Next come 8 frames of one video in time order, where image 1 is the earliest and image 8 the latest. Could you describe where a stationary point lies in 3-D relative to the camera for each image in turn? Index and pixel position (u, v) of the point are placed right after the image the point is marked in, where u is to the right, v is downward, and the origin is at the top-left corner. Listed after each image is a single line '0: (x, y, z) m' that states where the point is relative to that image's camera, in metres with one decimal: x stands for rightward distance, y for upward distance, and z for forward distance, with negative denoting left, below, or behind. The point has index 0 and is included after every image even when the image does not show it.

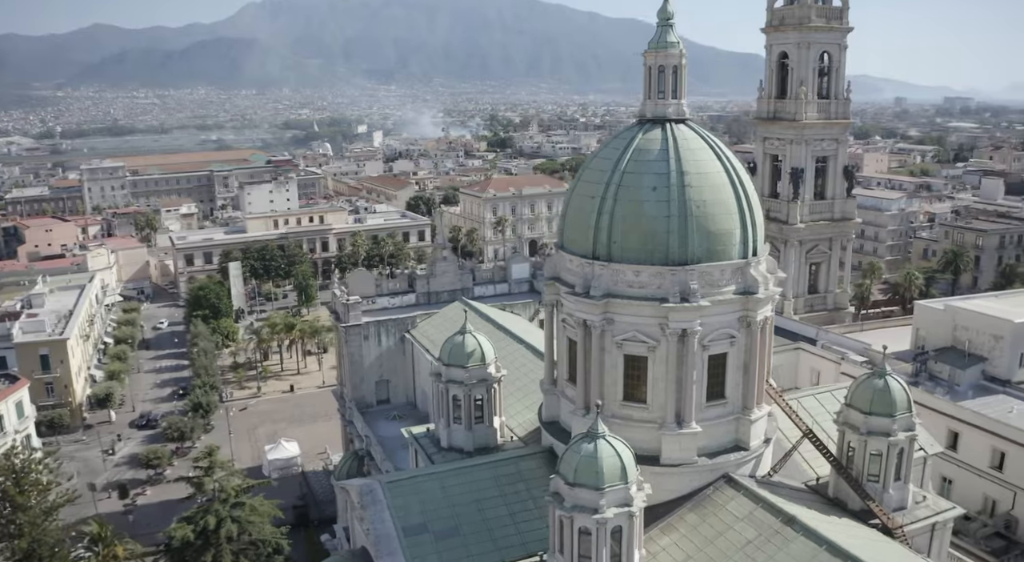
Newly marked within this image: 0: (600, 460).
0: (+2.0, -3.9, +18.0) m
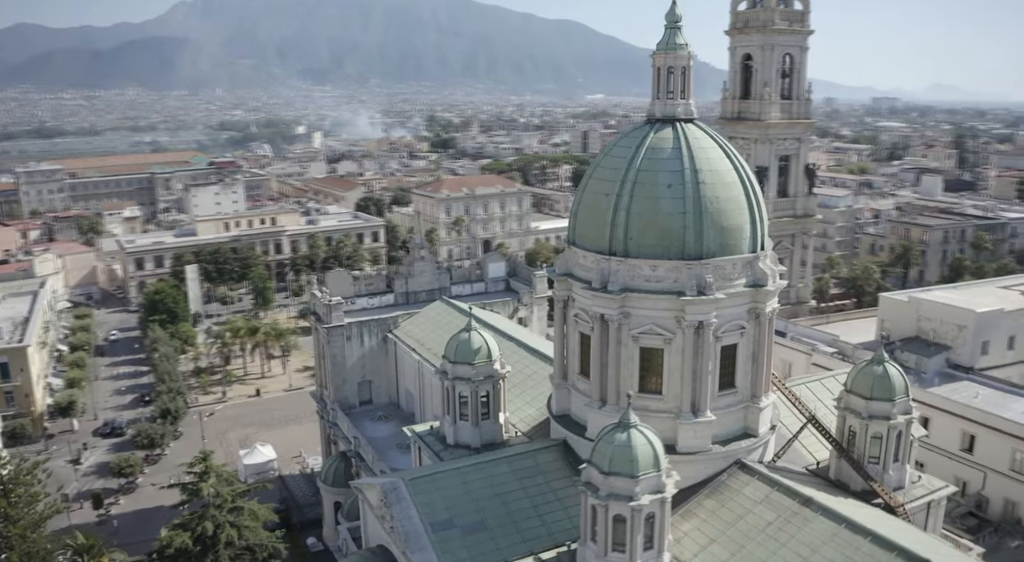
0: (+2.8, -3.8, +18.5) m
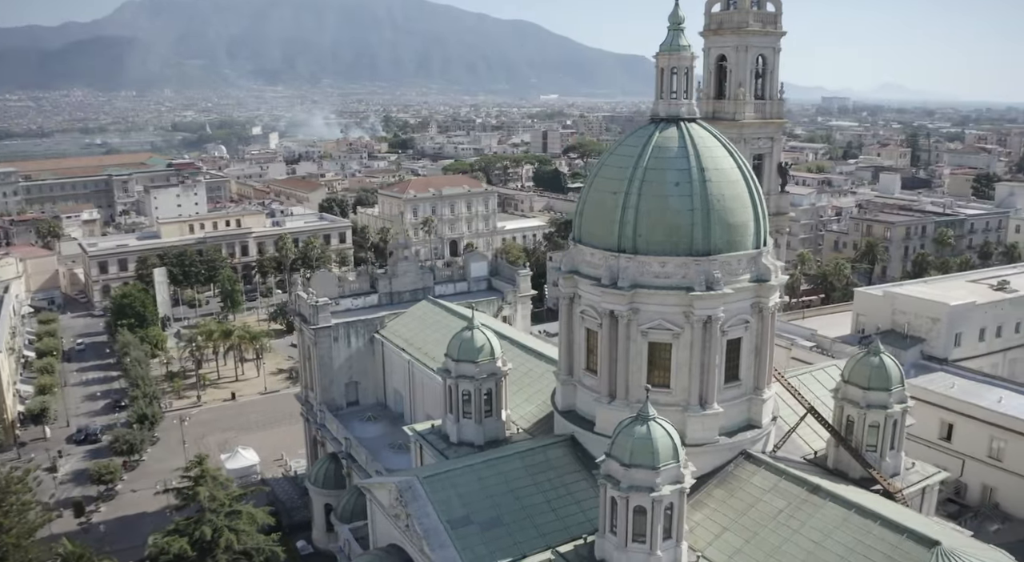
0: (+3.3, -3.7, +18.9) m
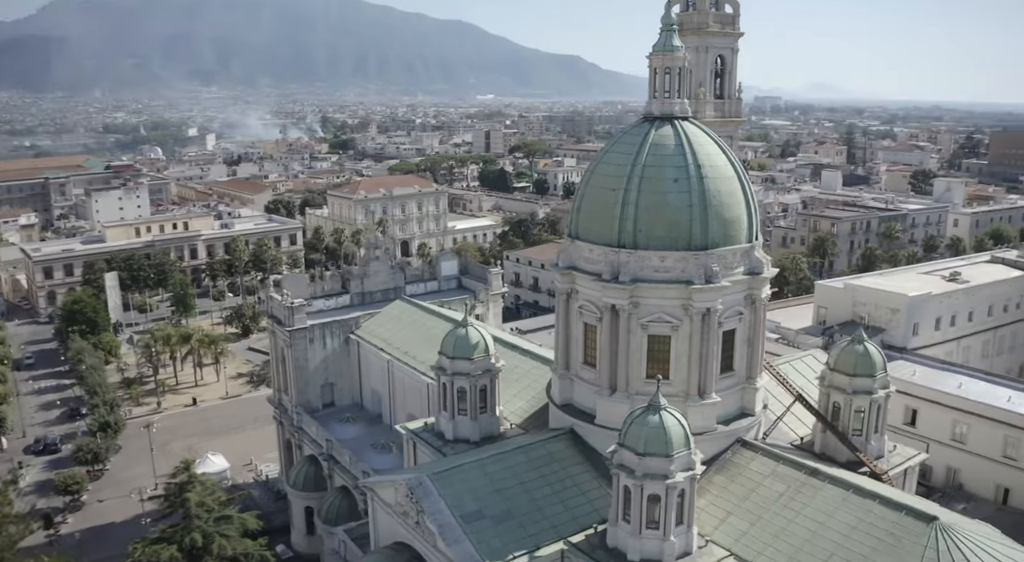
0: (+3.7, -3.5, +19.5) m
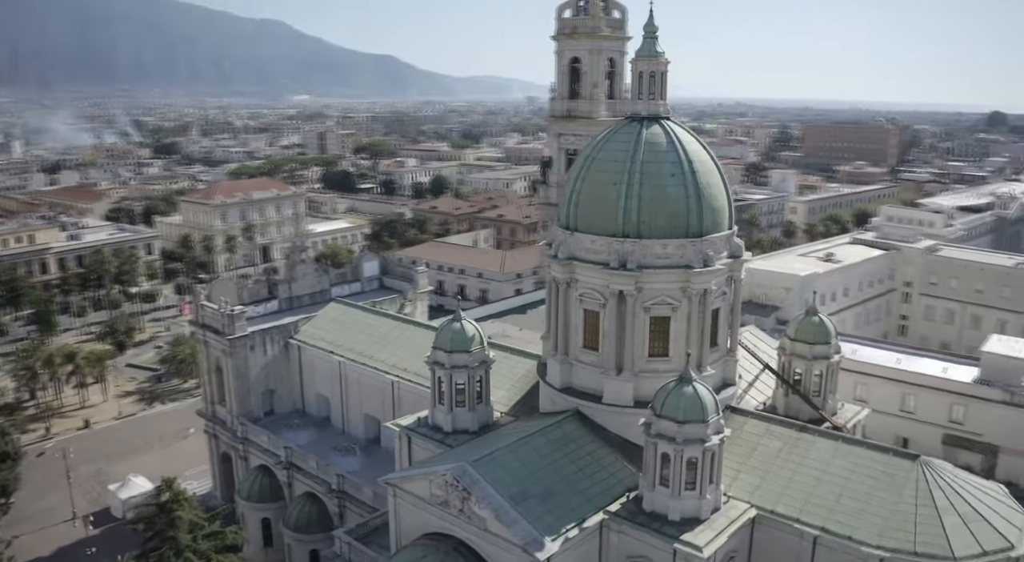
0: (+5.0, -3.1, +21.6) m
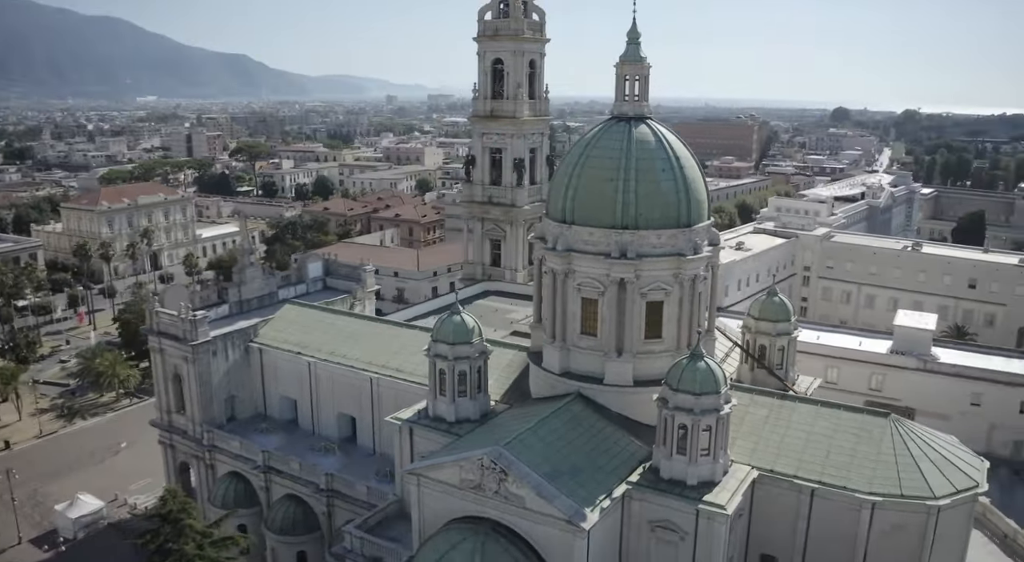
0: (+5.8, -2.6, +23.8) m
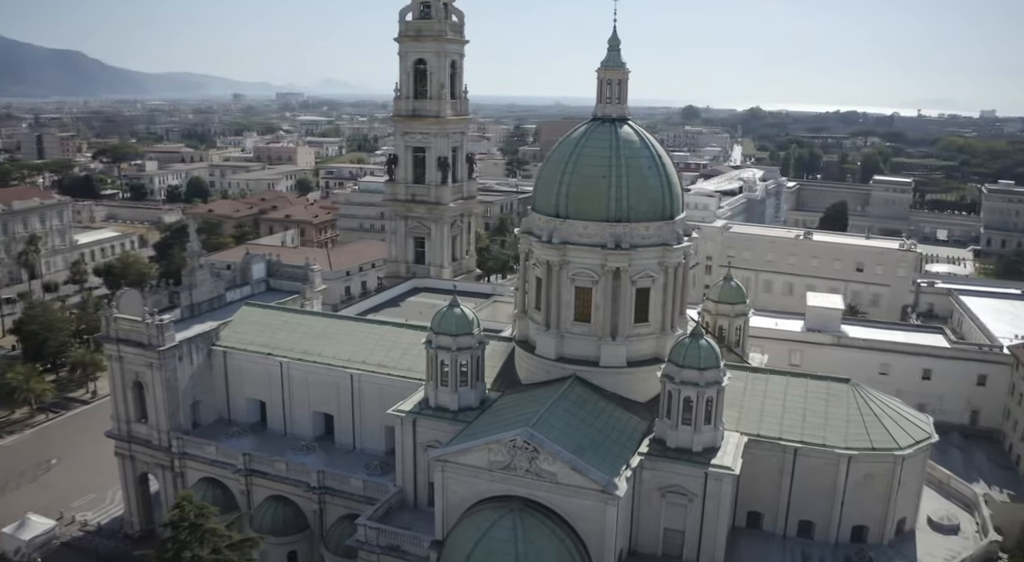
0: (+6.5, -2.2, +26.4) m
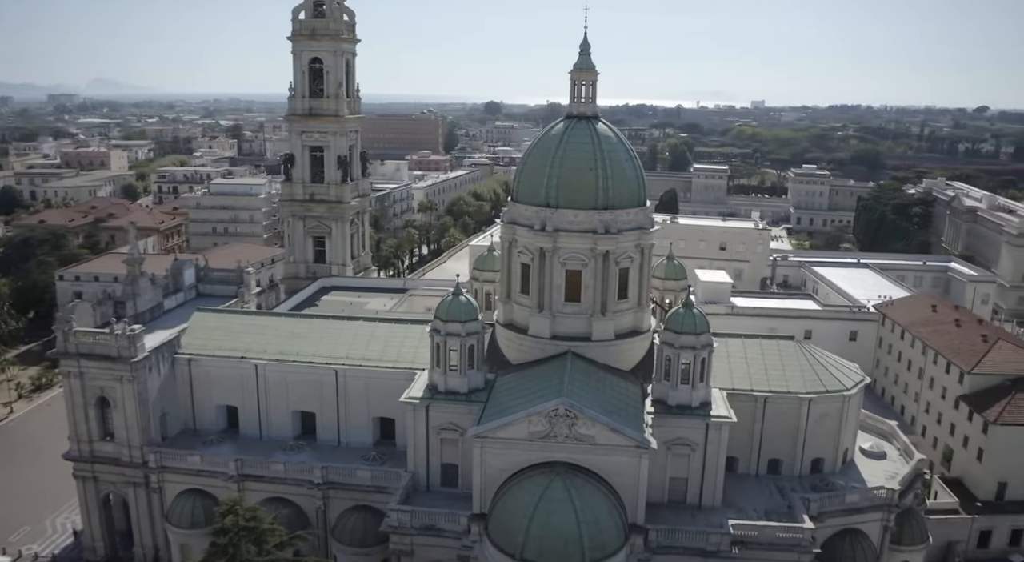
0: (+7.1, -1.3, +30.2) m
